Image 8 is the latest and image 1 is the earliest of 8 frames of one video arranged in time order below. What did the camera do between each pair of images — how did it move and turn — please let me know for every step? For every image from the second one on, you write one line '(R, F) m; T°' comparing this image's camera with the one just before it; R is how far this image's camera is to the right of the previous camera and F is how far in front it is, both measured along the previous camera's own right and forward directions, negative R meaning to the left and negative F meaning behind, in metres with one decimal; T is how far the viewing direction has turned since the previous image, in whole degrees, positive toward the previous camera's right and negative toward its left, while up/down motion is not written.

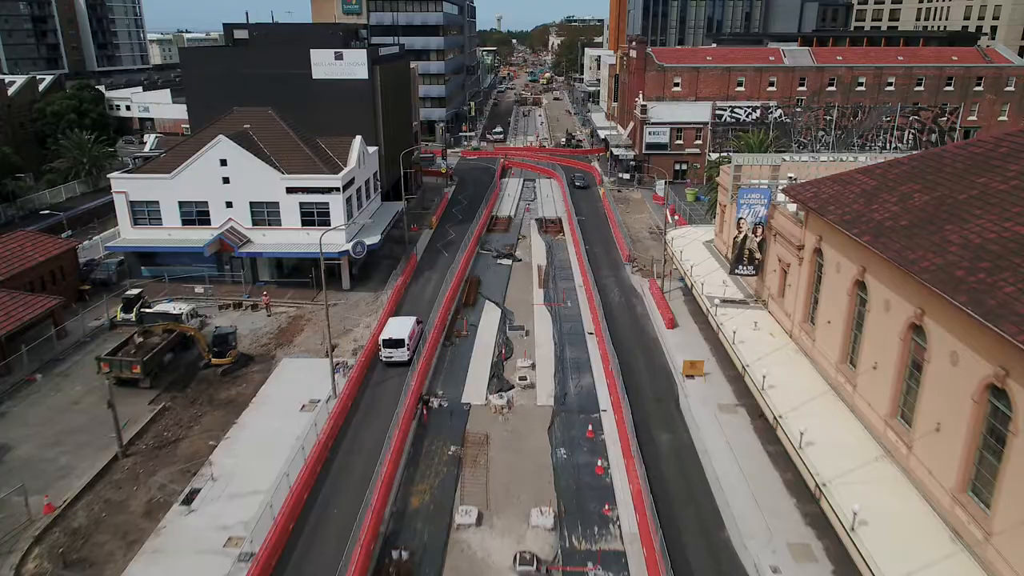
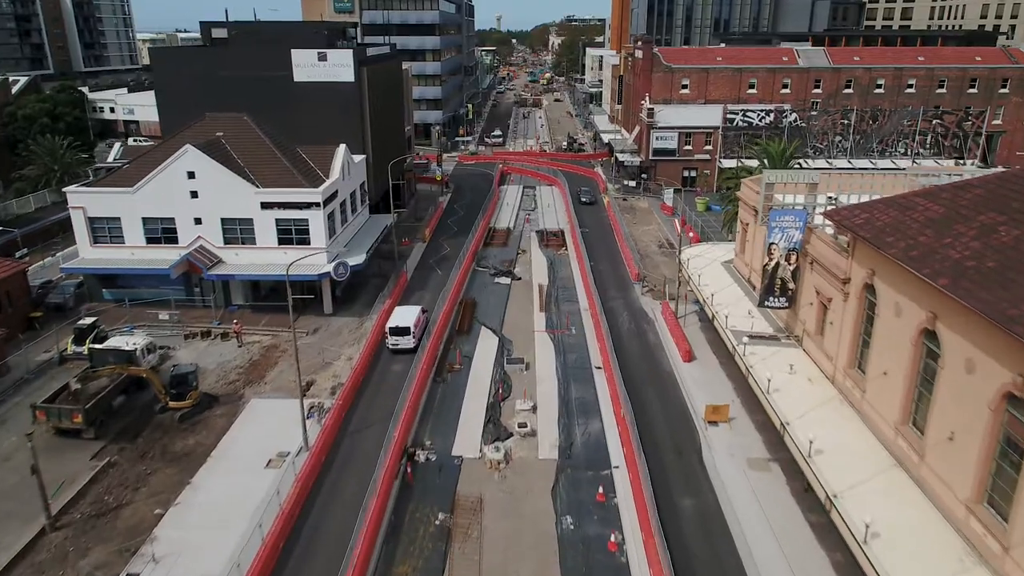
(+0.1, +4.3) m; 0°
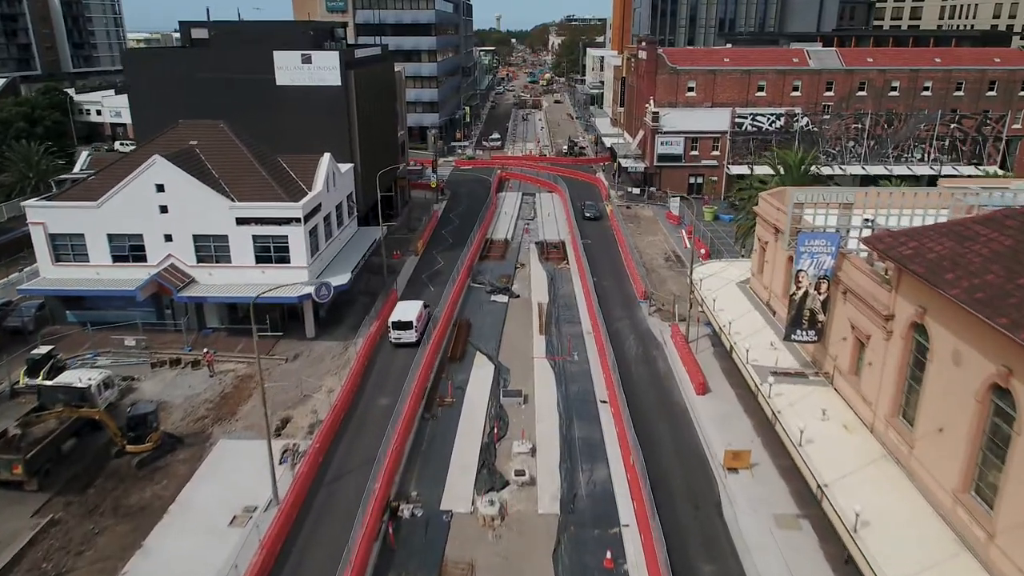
(+0.1, +3.2) m; 0°
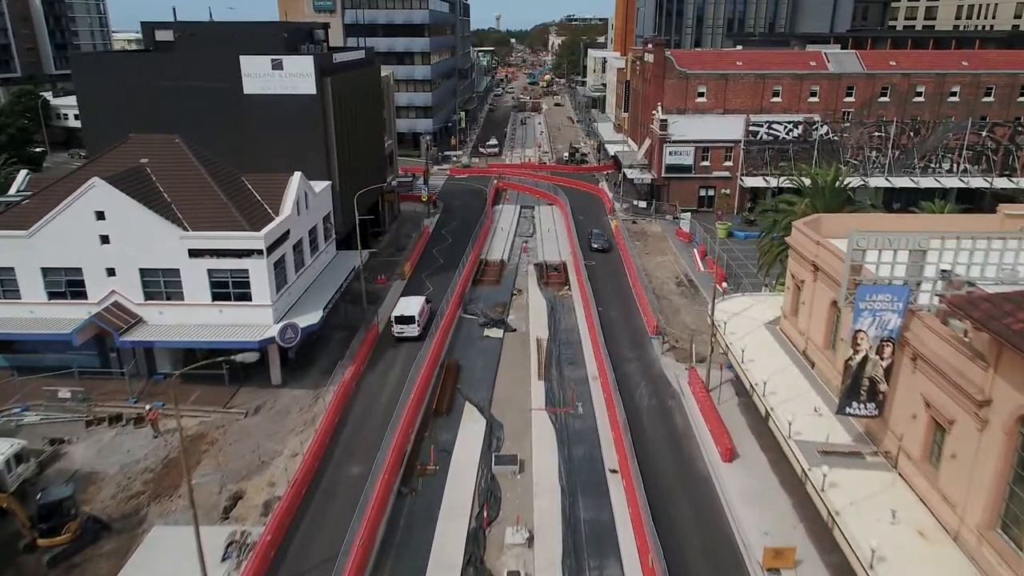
(+0.3, +5.0) m; 0°
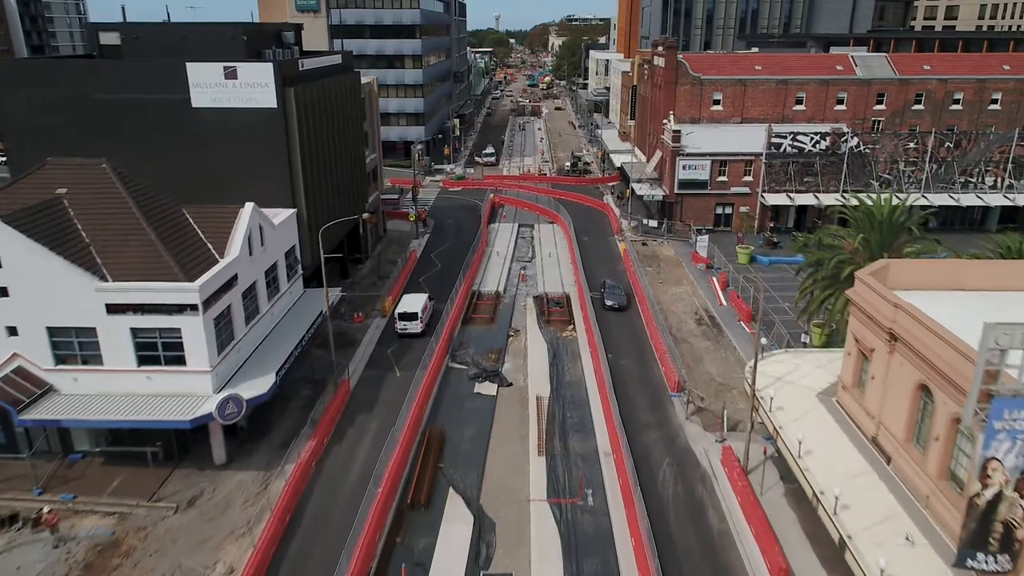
(+0.2, +6.2) m; 0°
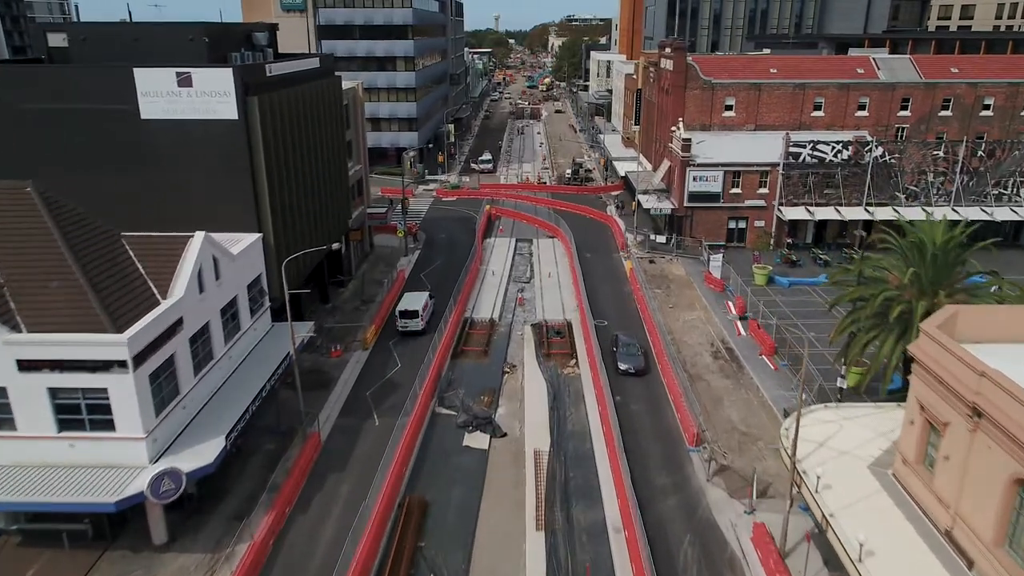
(+0.2, +4.4) m; 0°
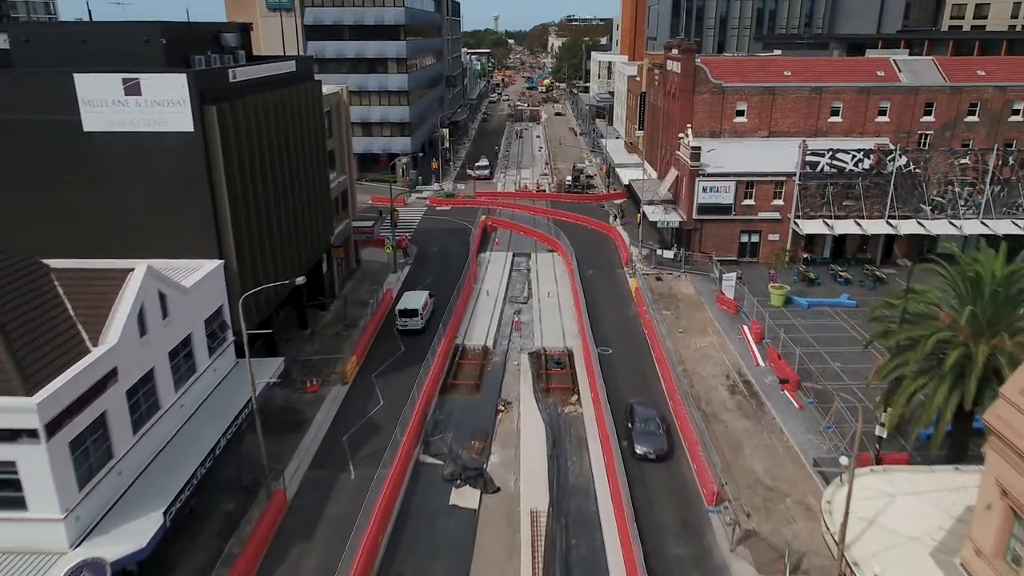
(+0.2, +3.7) m; 0°
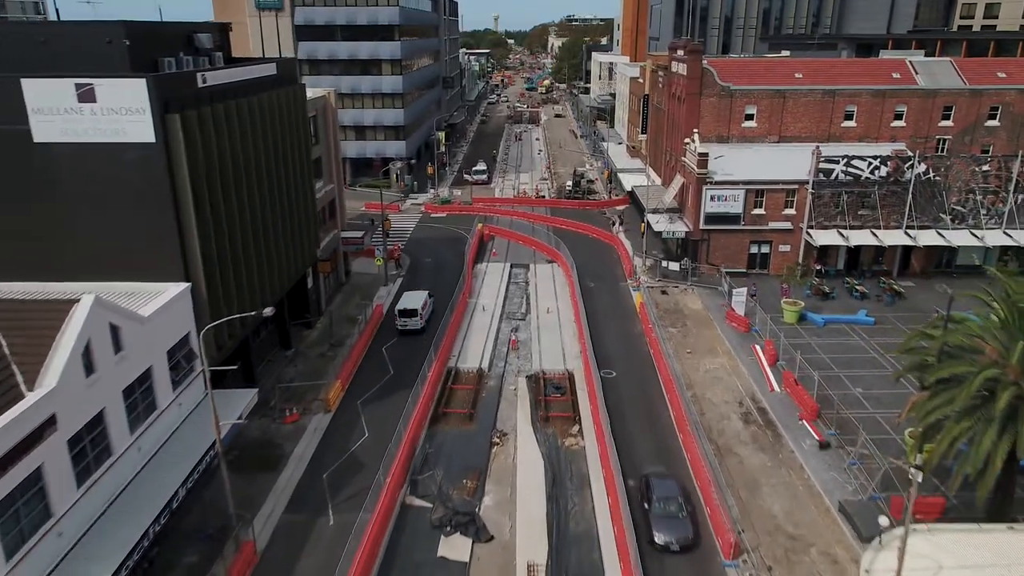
(+0.2, +2.6) m; 0°
